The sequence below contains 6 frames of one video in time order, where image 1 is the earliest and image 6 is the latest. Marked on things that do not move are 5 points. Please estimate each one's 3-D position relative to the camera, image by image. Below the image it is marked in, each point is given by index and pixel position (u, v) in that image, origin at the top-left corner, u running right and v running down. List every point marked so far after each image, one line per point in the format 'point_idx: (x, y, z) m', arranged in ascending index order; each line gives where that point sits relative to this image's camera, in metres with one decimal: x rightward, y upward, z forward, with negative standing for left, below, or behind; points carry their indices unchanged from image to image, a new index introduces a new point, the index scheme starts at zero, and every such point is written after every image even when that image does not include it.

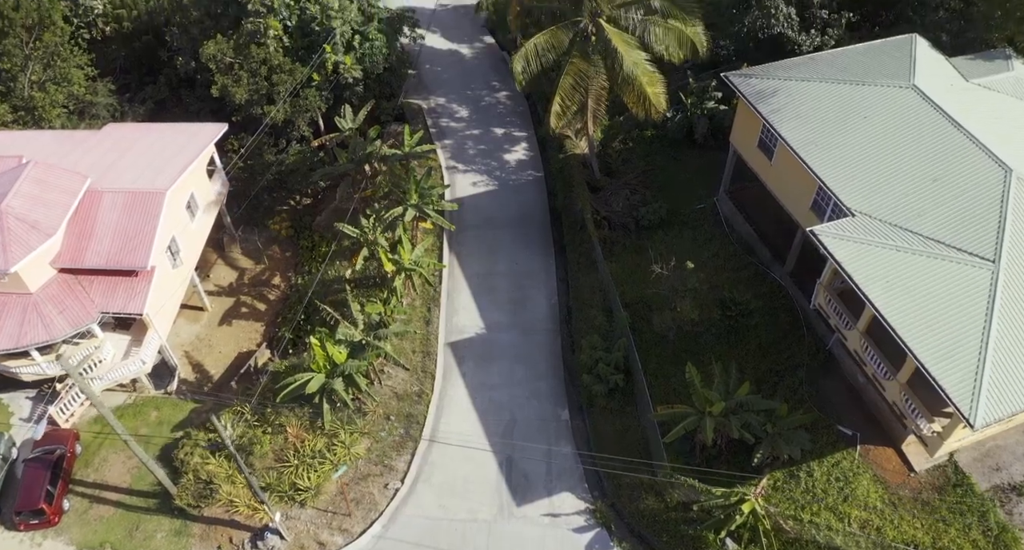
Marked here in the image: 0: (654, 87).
0: (+3.5, +4.6, +19.6) m
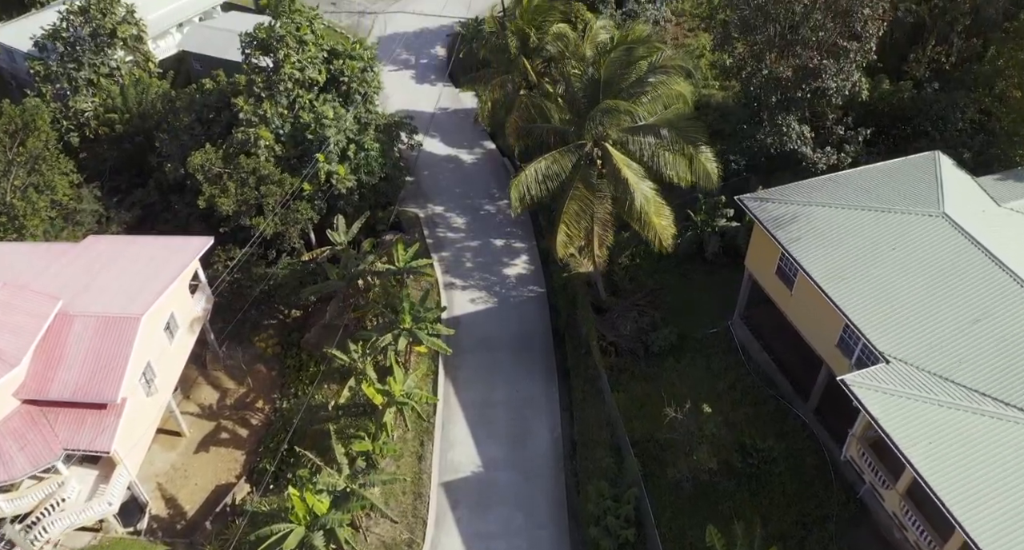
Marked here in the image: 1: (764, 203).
0: (+3.4, +1.4, +18.3) m
1: (+6.2, +1.7, +19.5) m
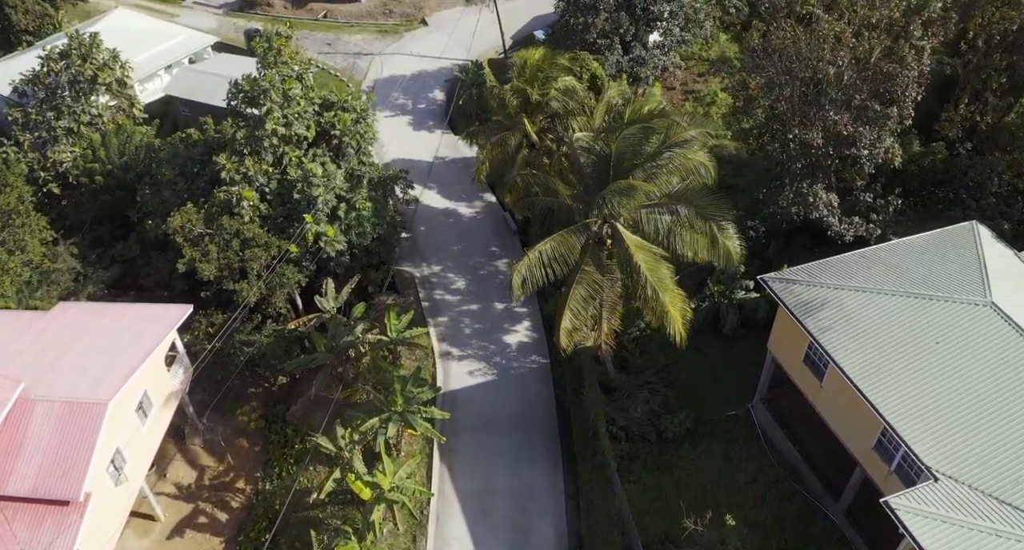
0: (+3.5, -0.6, +16.6) m
1: (+6.2, -0.2, +17.8) m
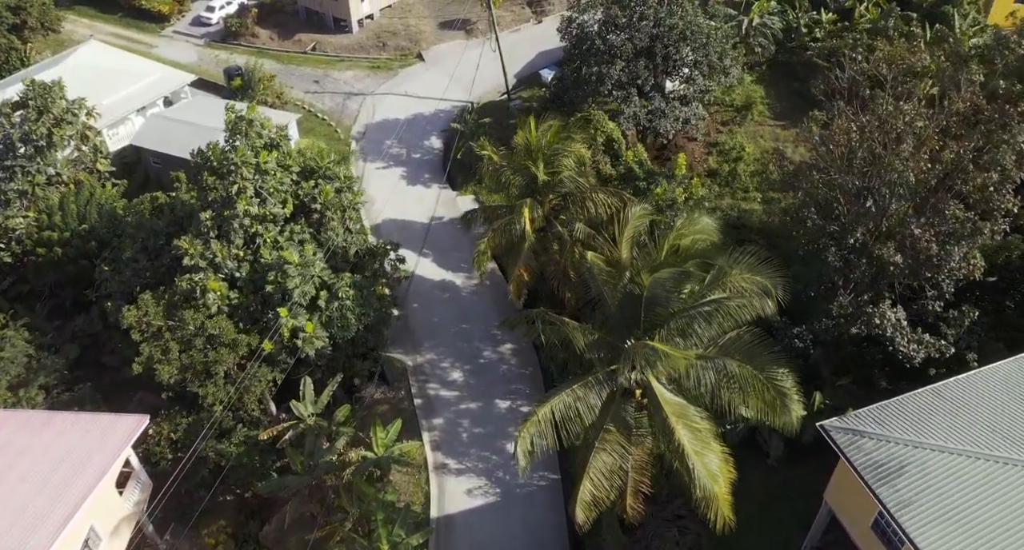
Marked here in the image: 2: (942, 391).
0: (+3.6, -3.3, +13.4) m
1: (+6.3, -3.0, +14.6) m
2: (+8.3, -2.2, +15.5) m
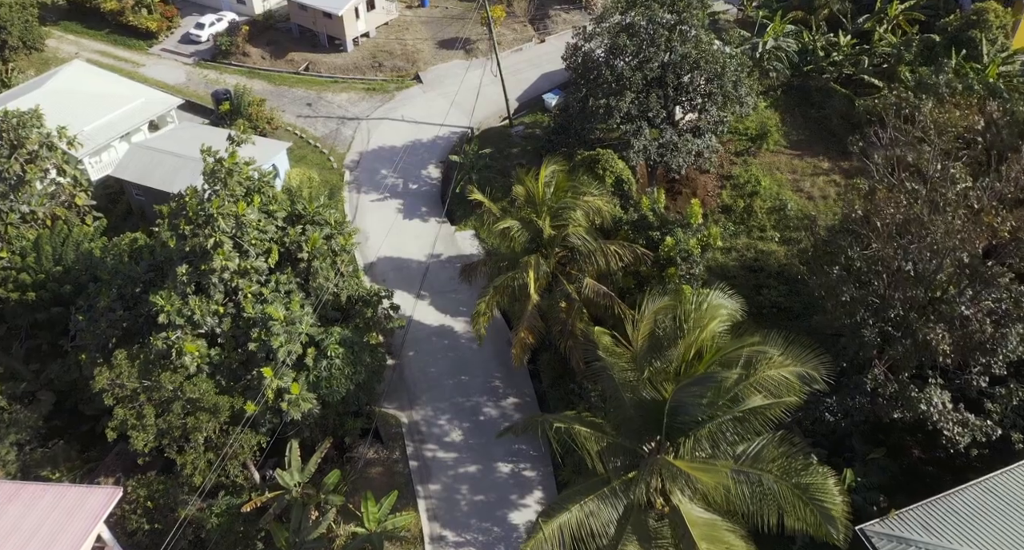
0: (+3.6, -4.8, +11.8) m
1: (+6.4, -4.4, +13.1) m
2: (+8.4, -3.7, +14.0) m
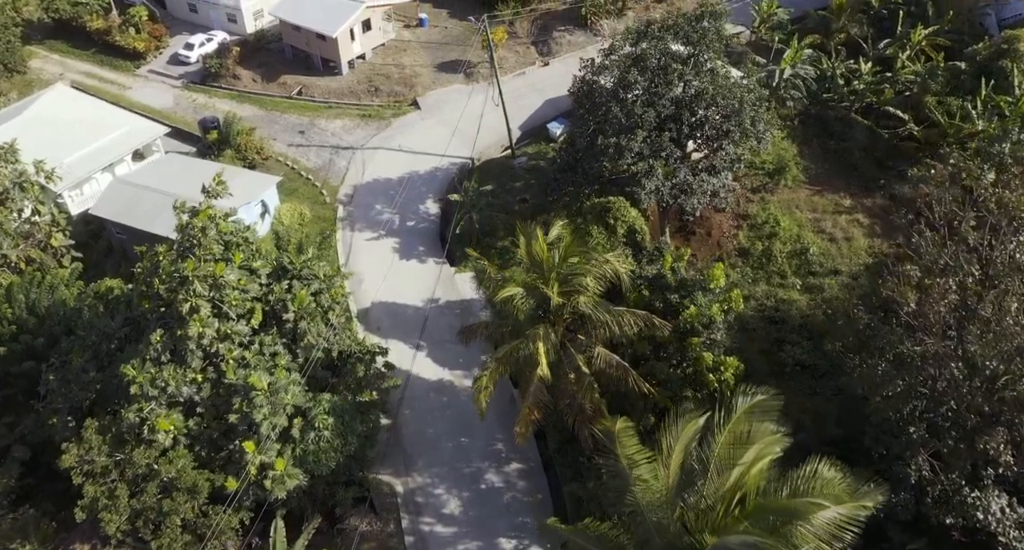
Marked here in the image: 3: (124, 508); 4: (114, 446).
0: (+3.7, -6.3, +10.2) m
1: (+6.4, -5.9, +11.5) m
2: (+8.5, -5.2, +12.3) m
3: (-8.7, -5.2, +17.9) m
4: (-9.1, -4.0, +18.4) m
